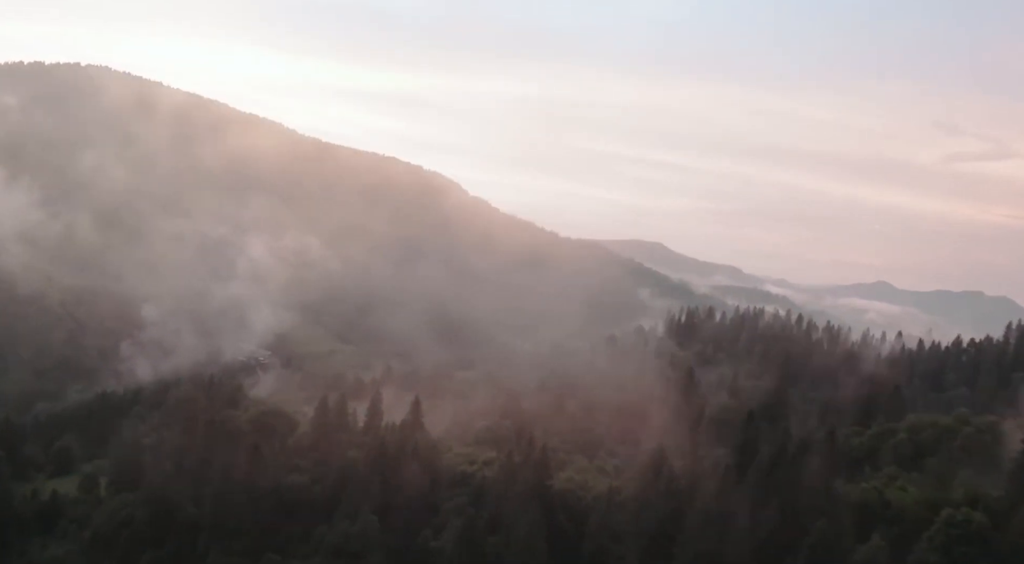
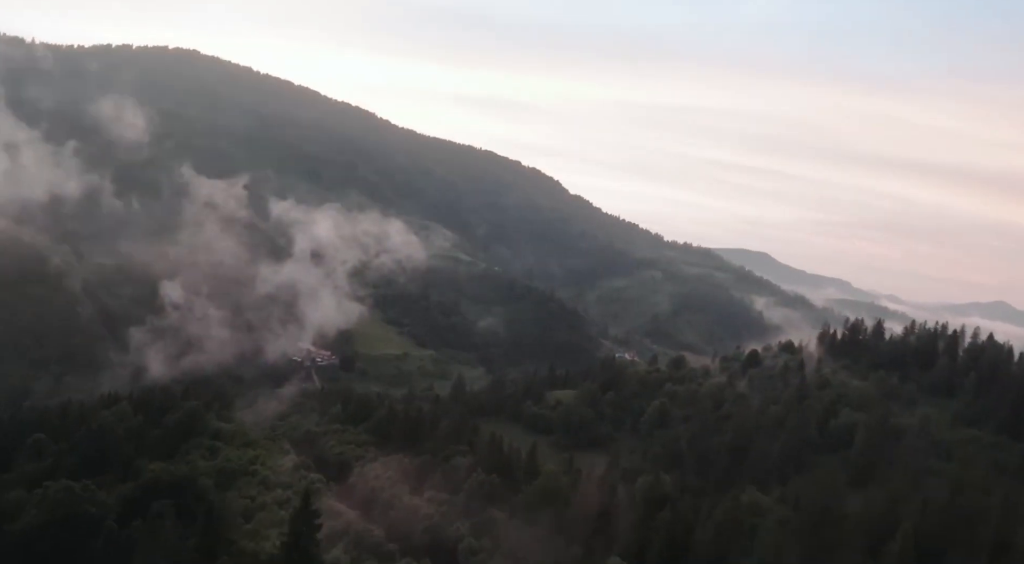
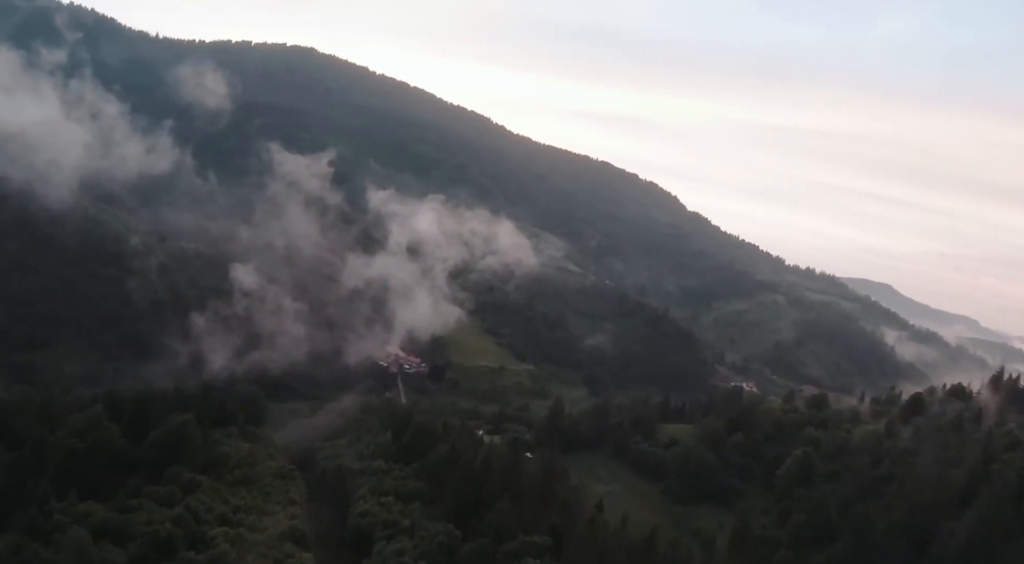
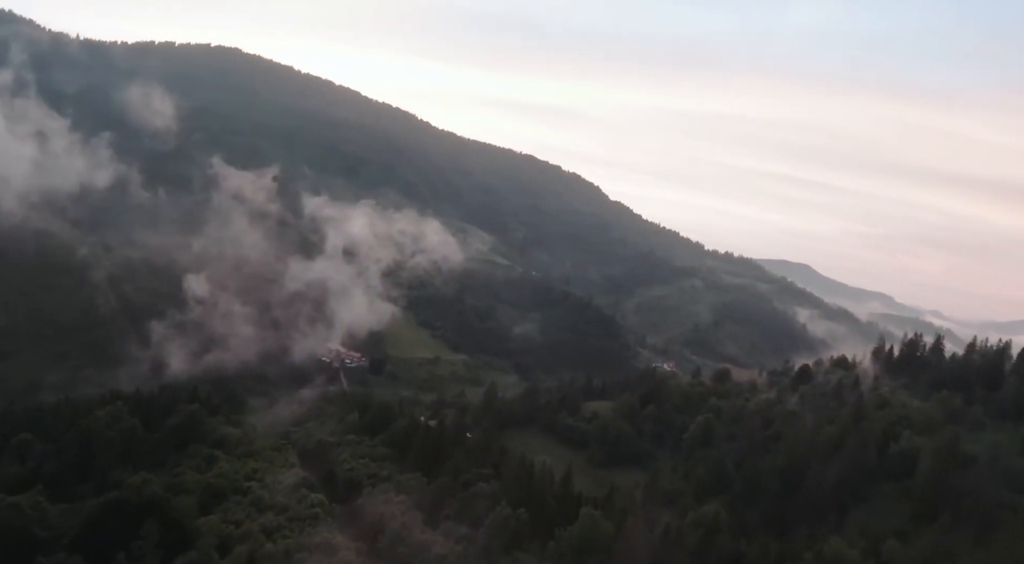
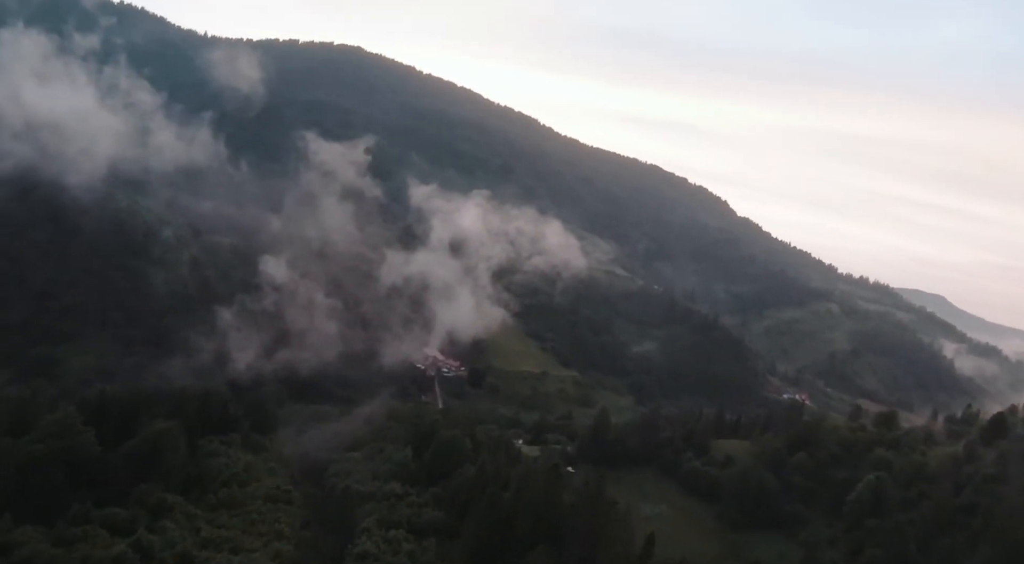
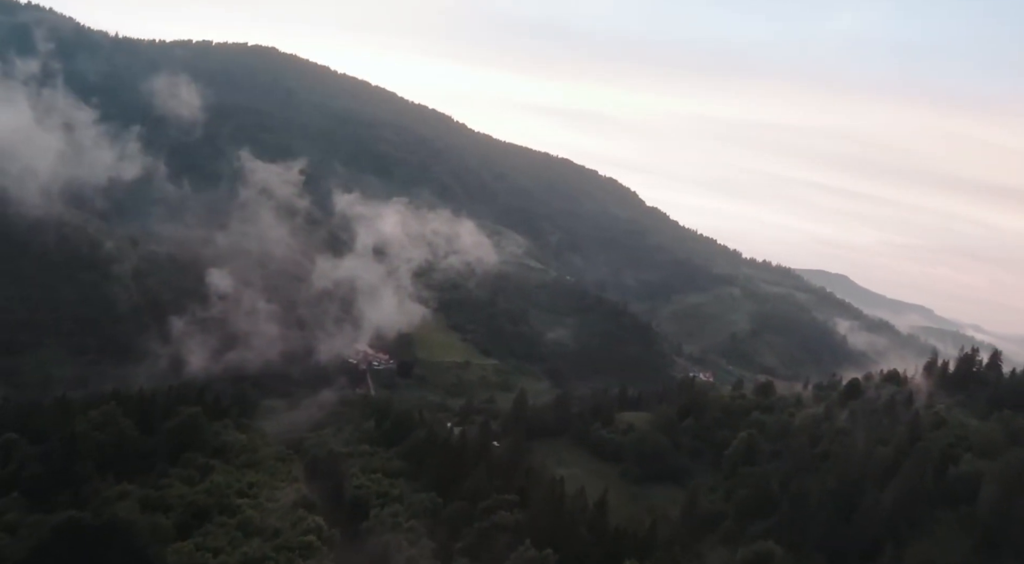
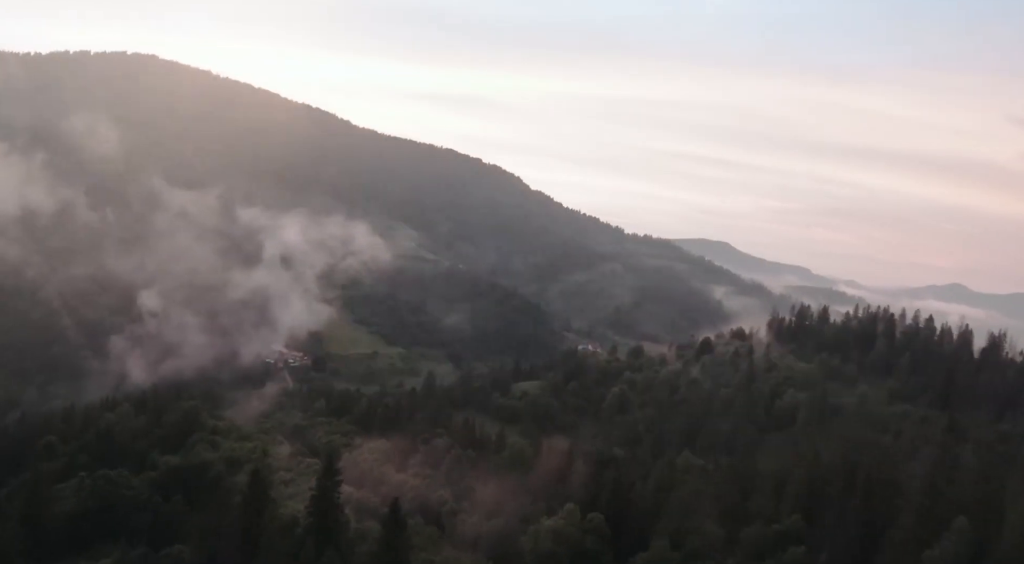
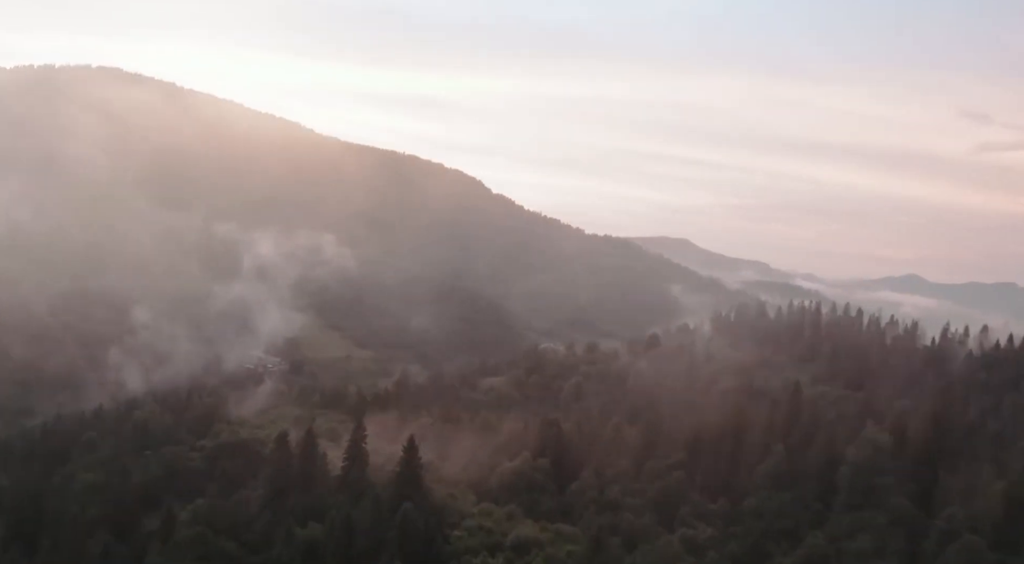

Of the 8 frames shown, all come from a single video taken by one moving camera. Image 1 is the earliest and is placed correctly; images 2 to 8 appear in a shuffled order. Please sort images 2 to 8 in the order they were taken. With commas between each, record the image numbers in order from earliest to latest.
8, 7, 2, 4, 6, 3, 5
